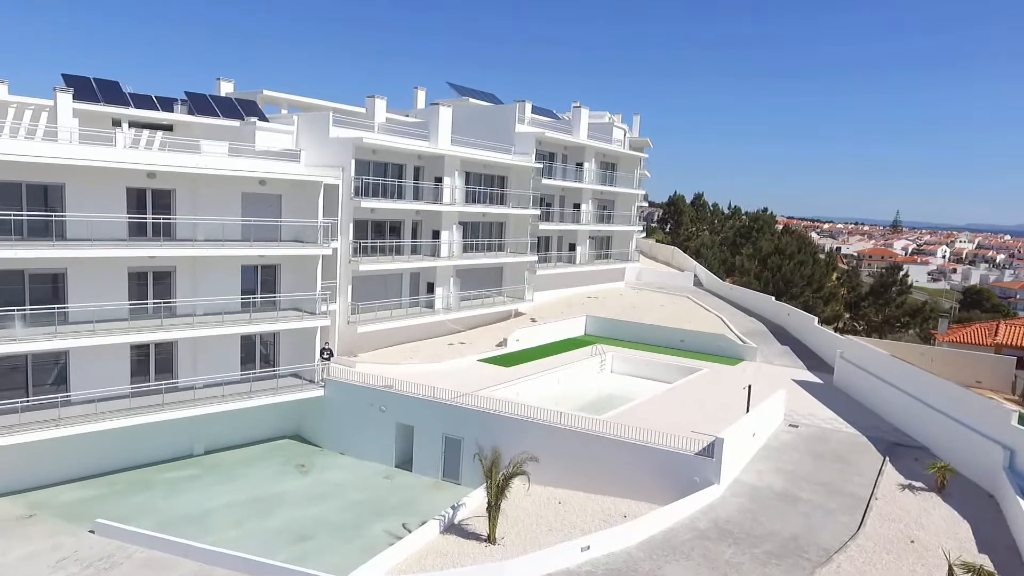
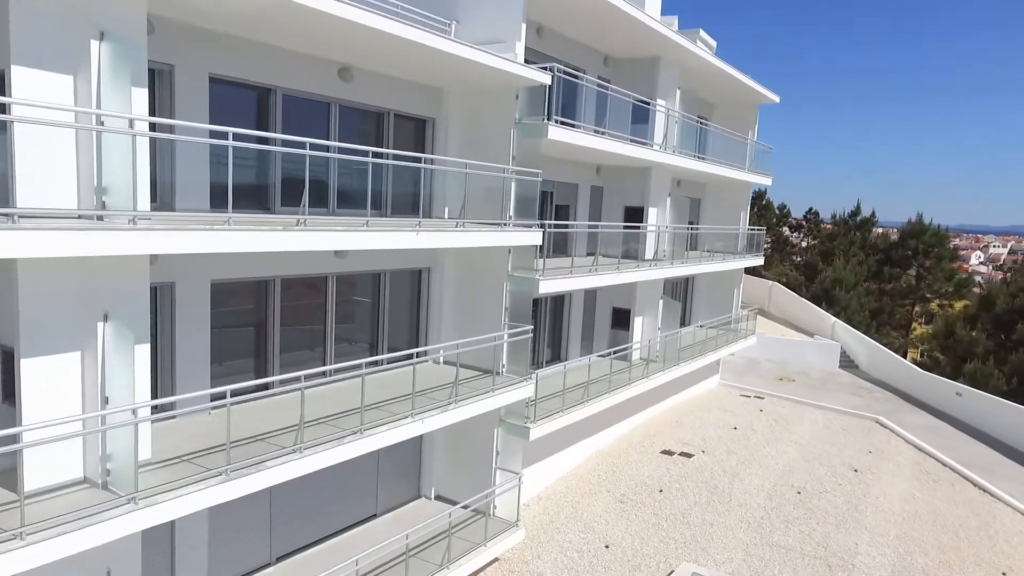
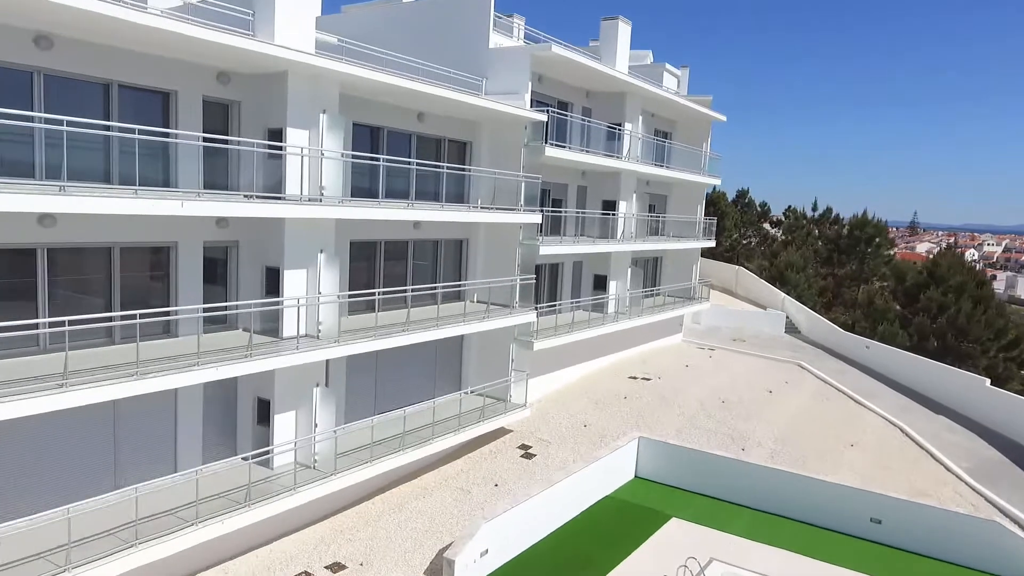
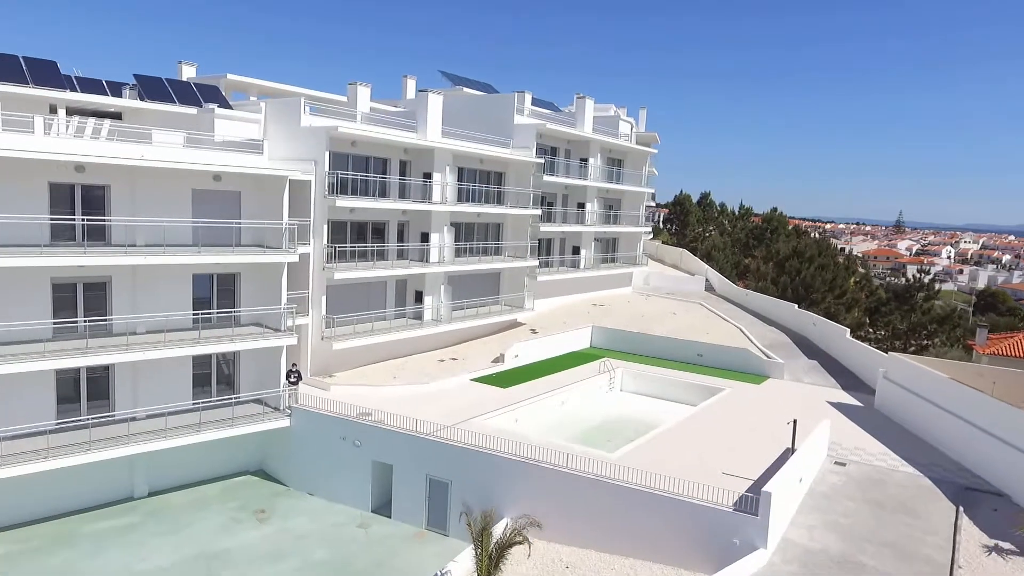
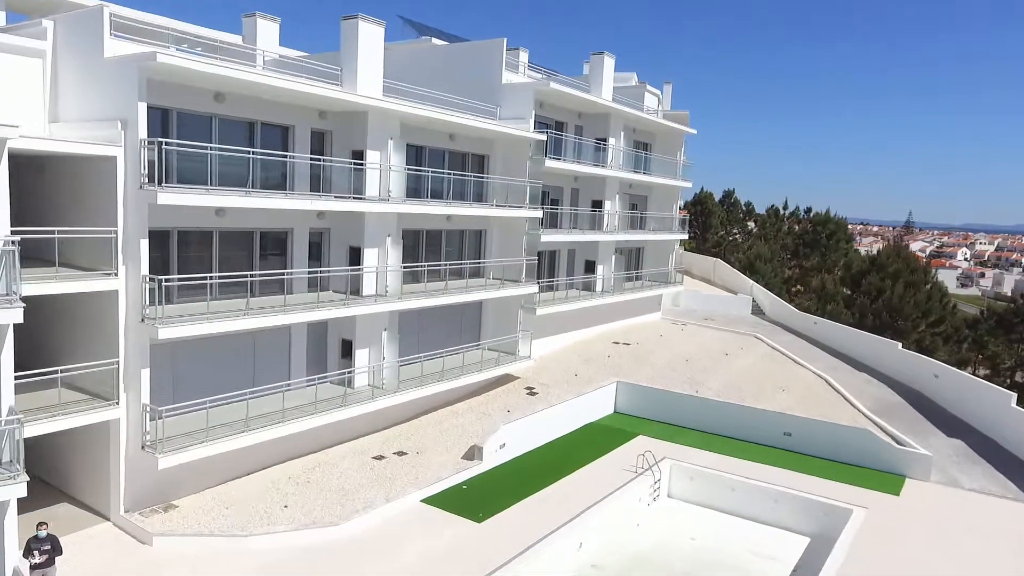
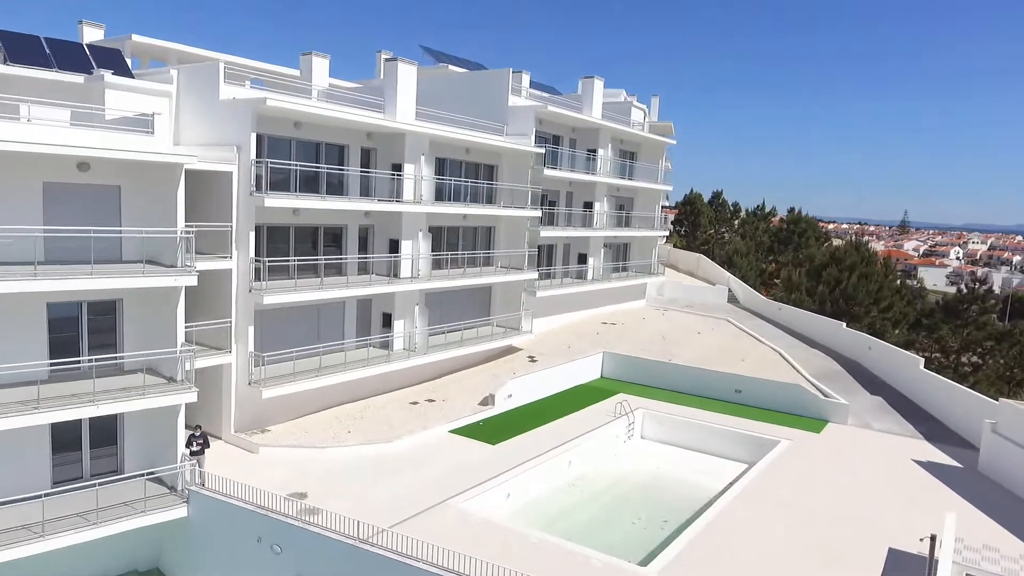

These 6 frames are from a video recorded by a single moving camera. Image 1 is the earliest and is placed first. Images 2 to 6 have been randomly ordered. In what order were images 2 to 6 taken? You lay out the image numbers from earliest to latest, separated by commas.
4, 6, 5, 3, 2
